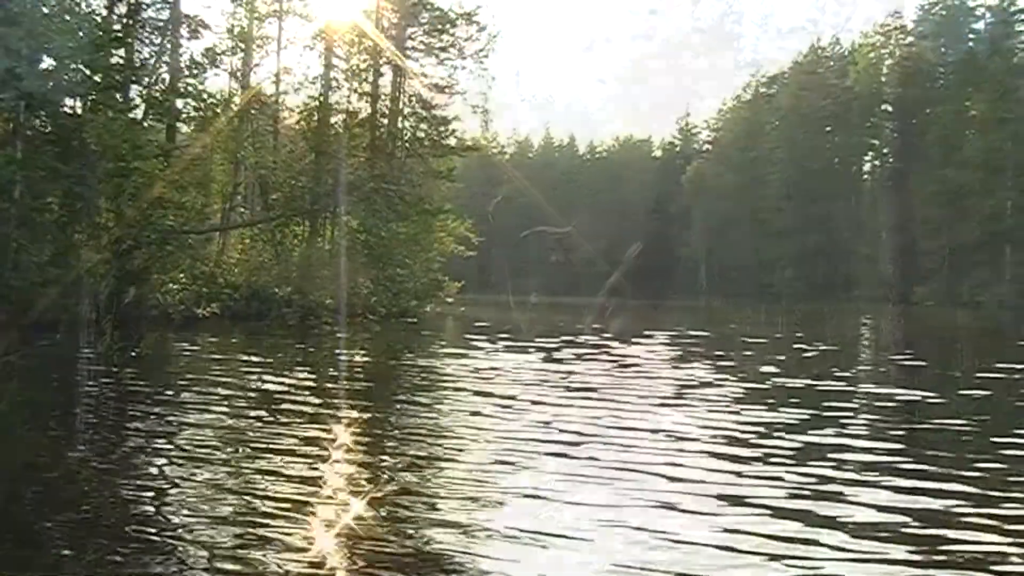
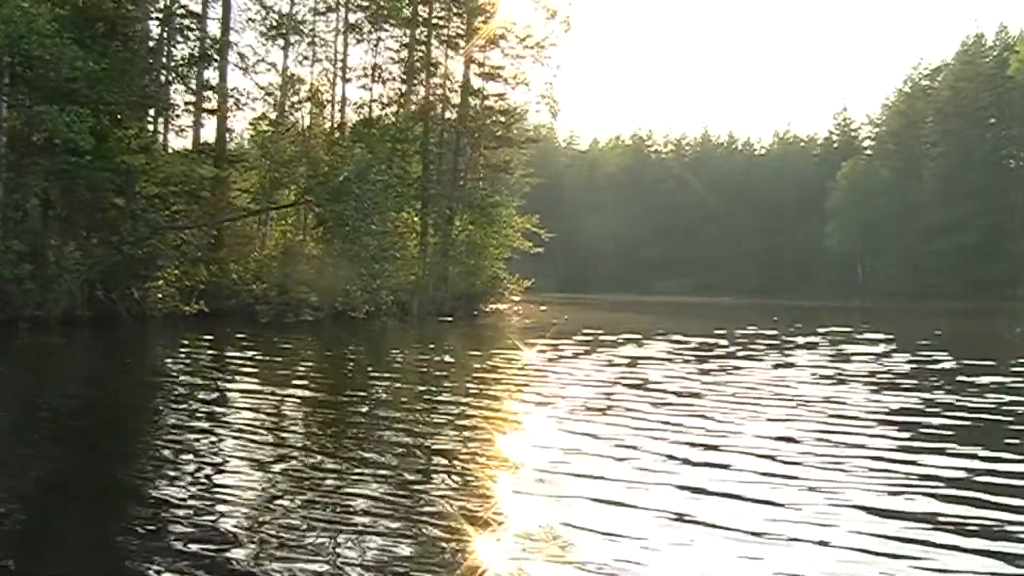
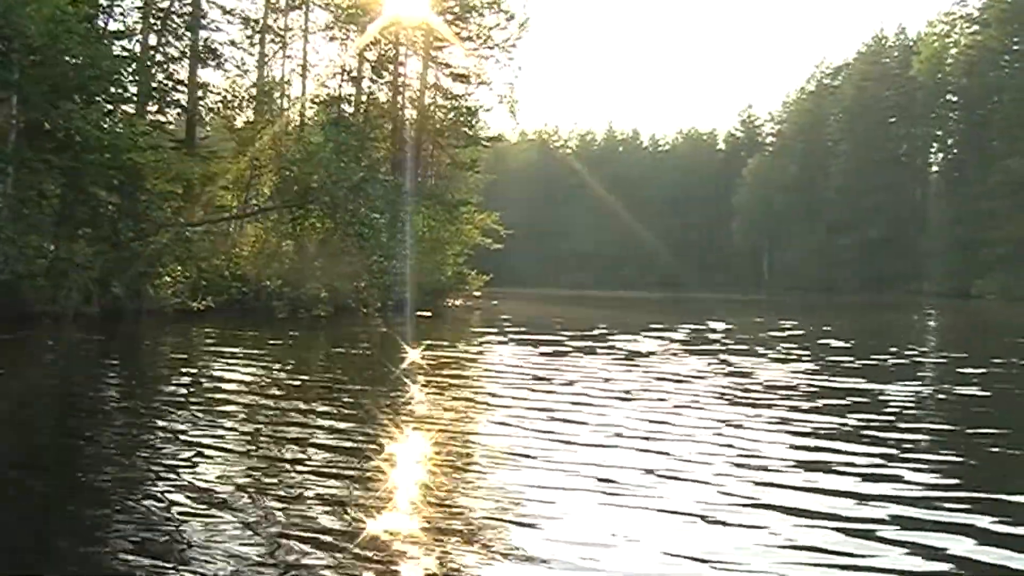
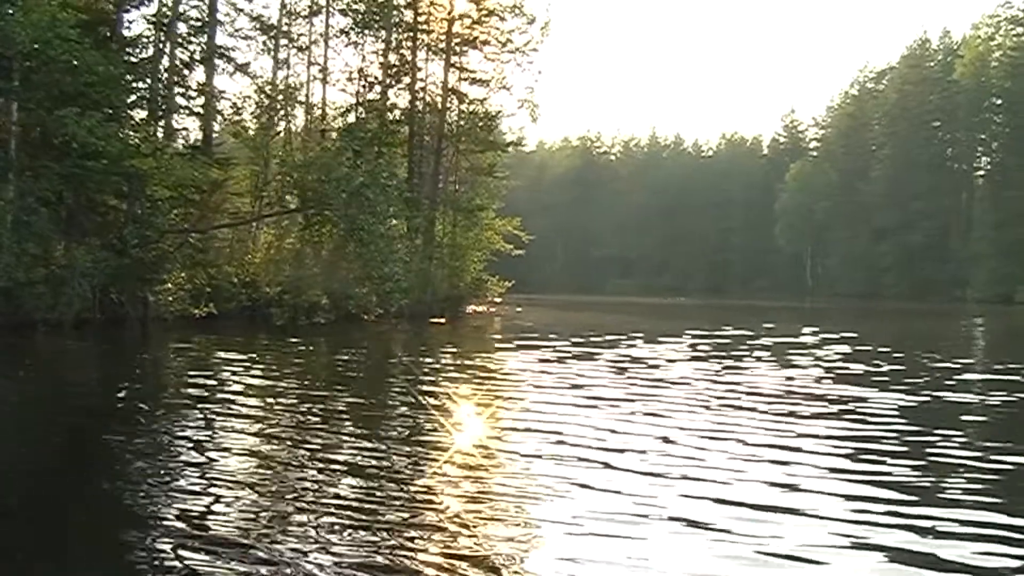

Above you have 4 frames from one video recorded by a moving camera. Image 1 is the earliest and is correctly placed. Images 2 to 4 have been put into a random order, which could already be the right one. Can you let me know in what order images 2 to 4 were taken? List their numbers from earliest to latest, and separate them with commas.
3, 4, 2
